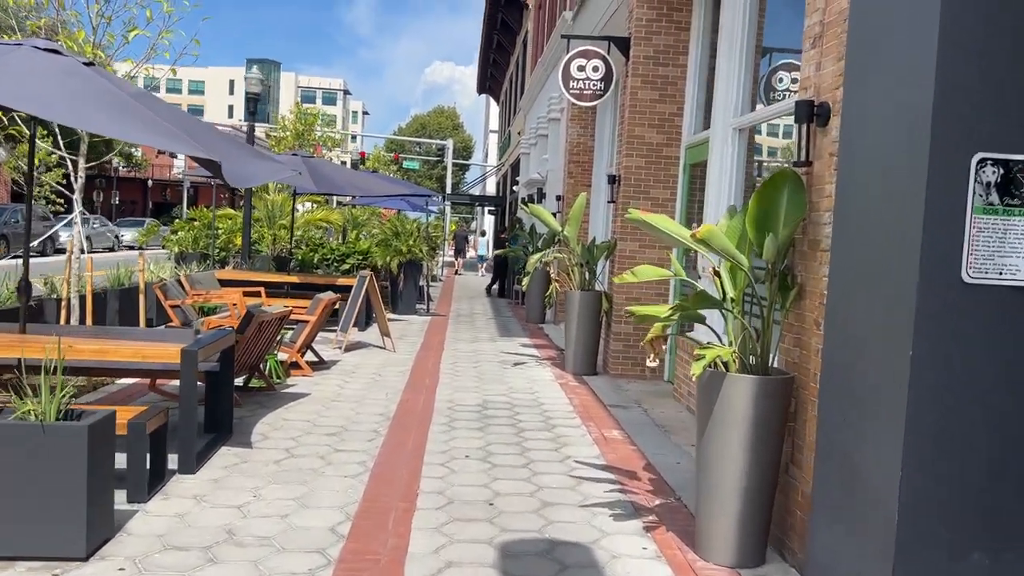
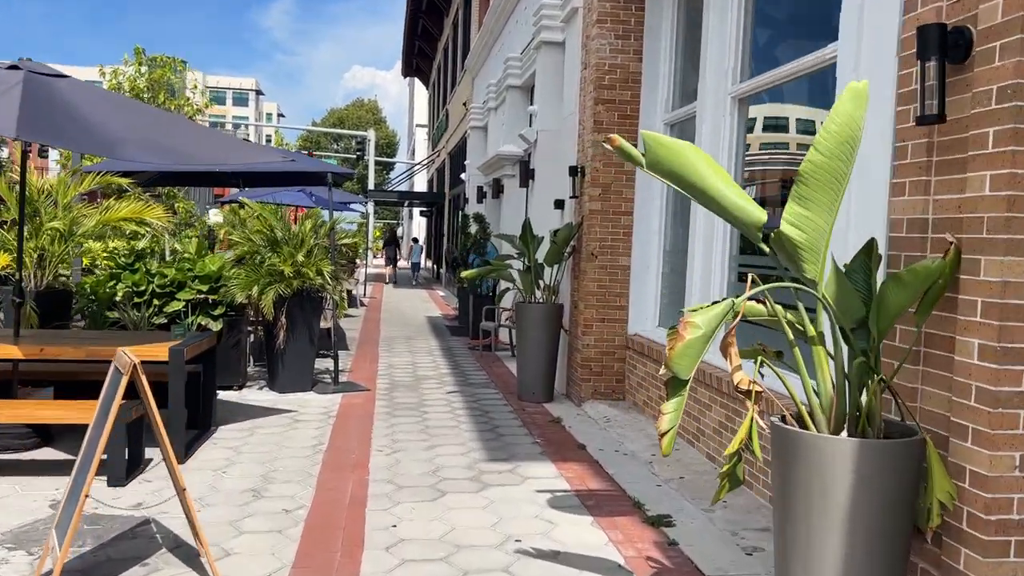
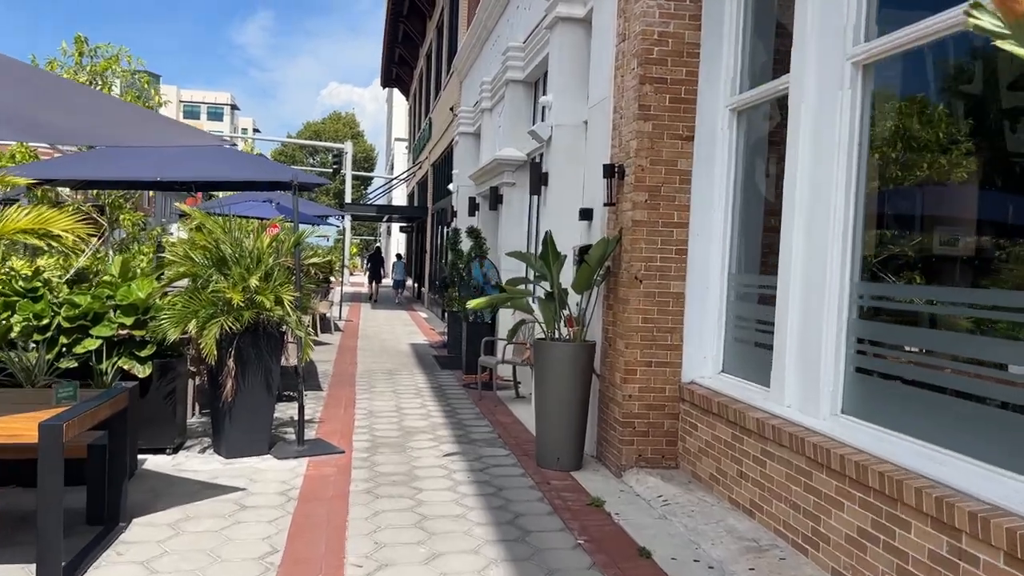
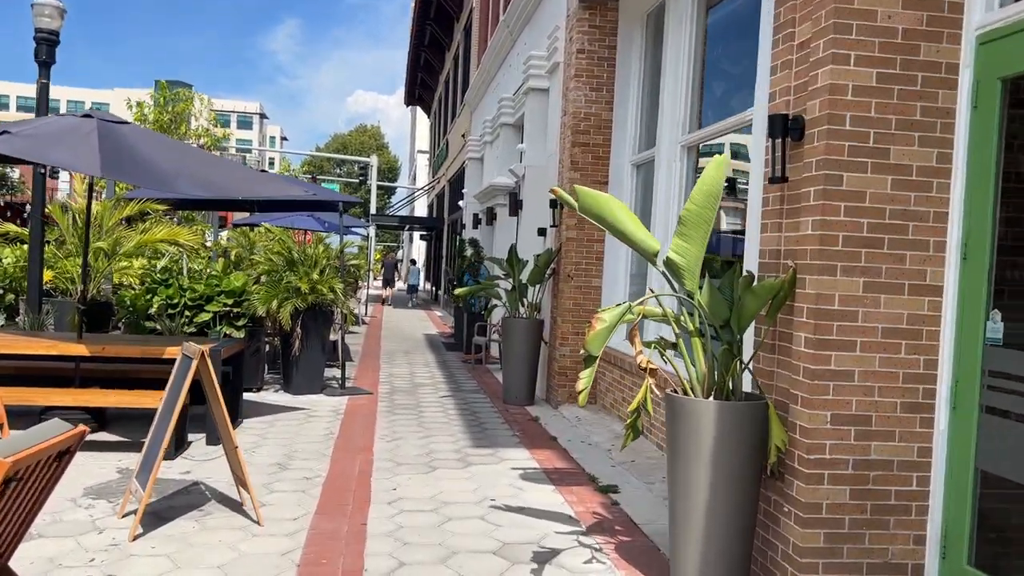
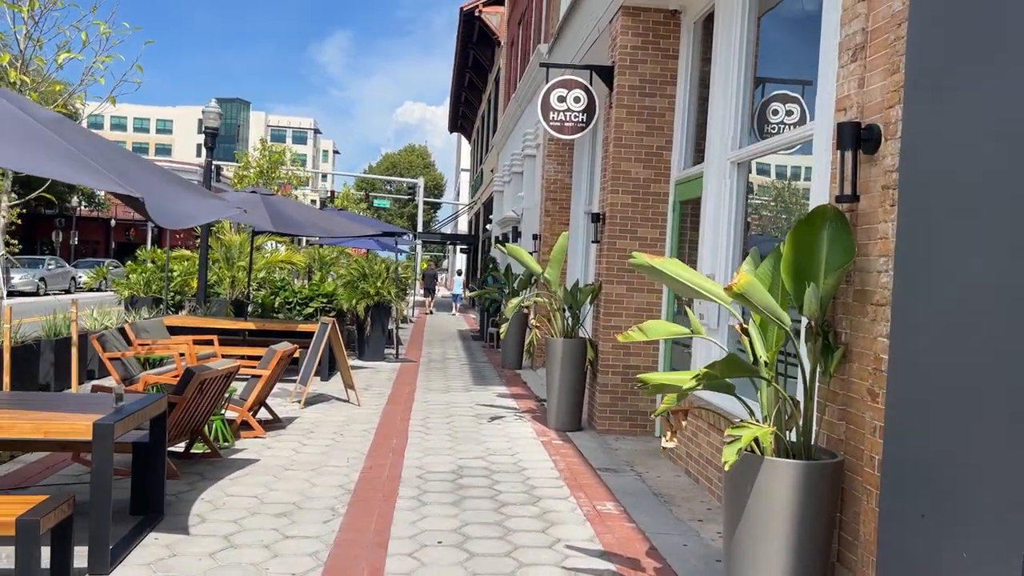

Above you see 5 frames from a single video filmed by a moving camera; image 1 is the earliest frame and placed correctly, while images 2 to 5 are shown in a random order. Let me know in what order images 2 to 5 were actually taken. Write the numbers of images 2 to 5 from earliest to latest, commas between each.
5, 4, 2, 3
